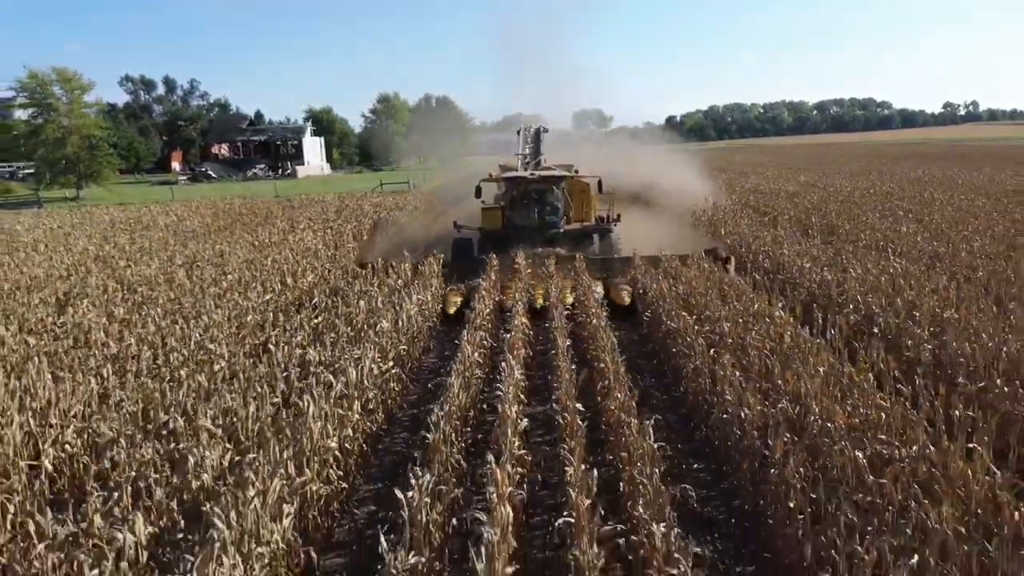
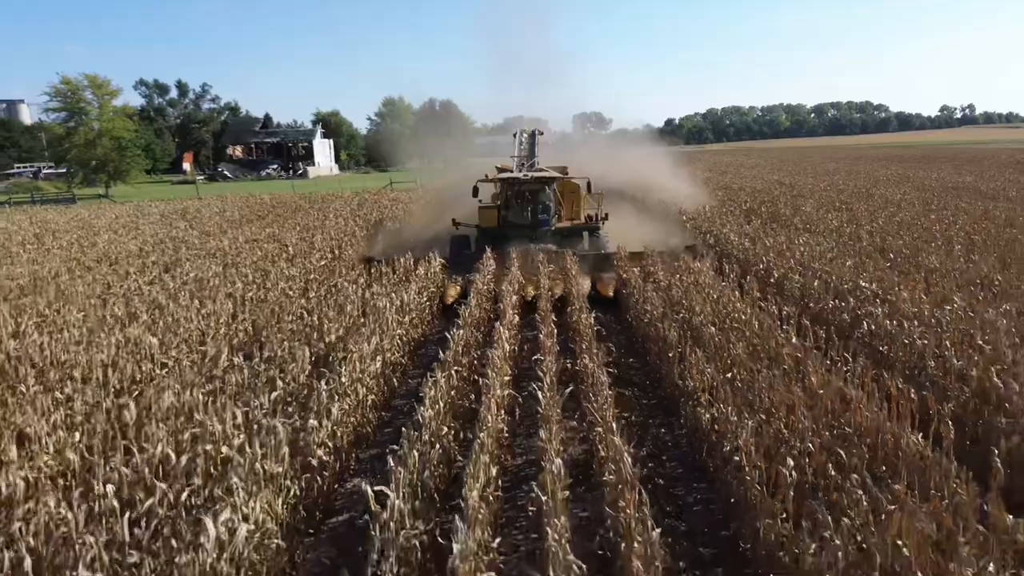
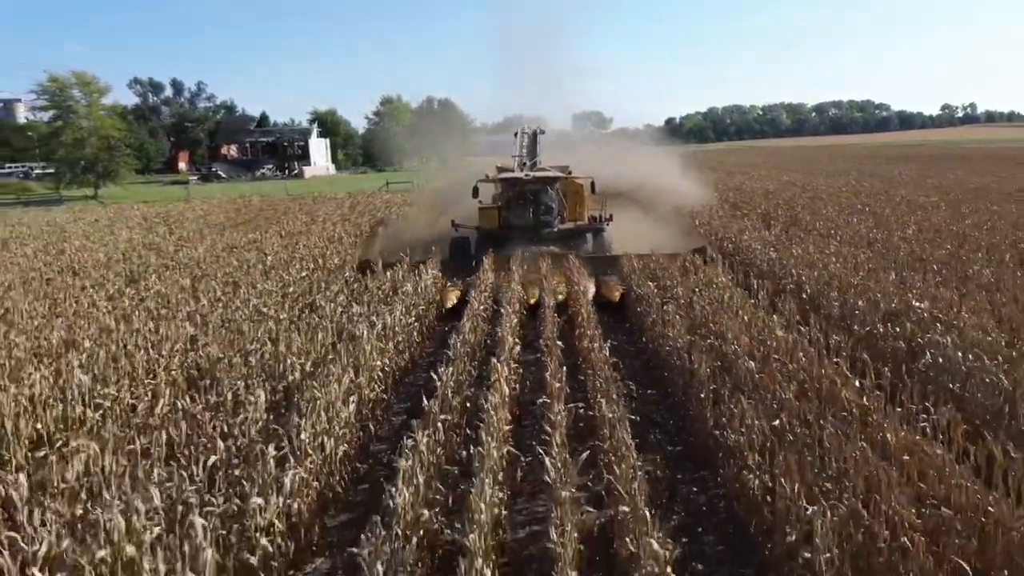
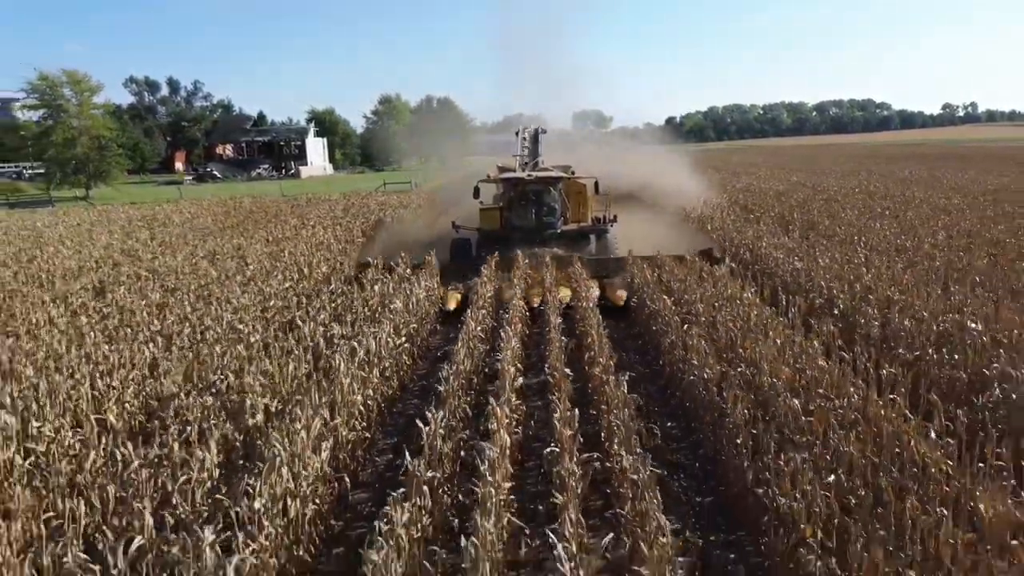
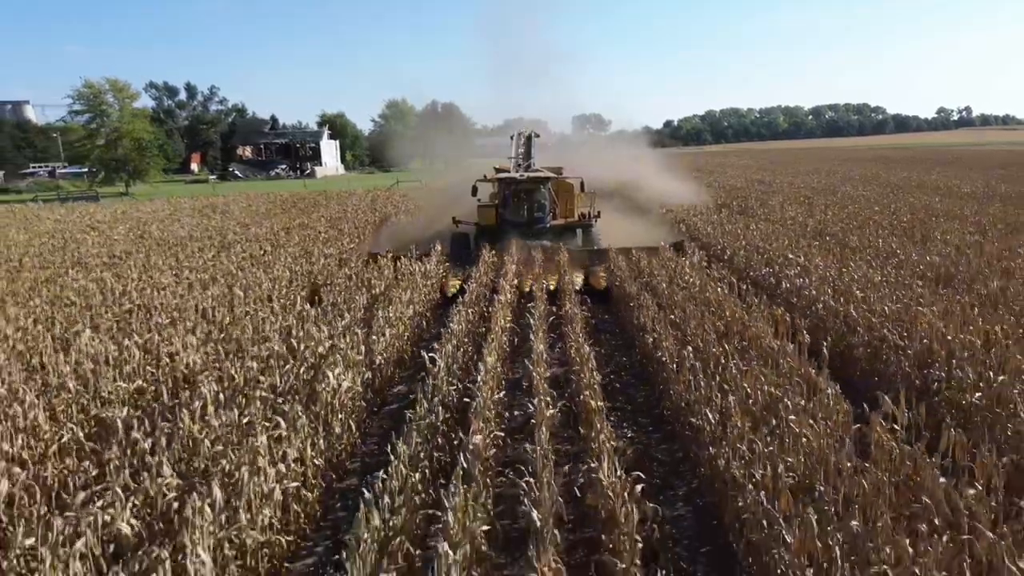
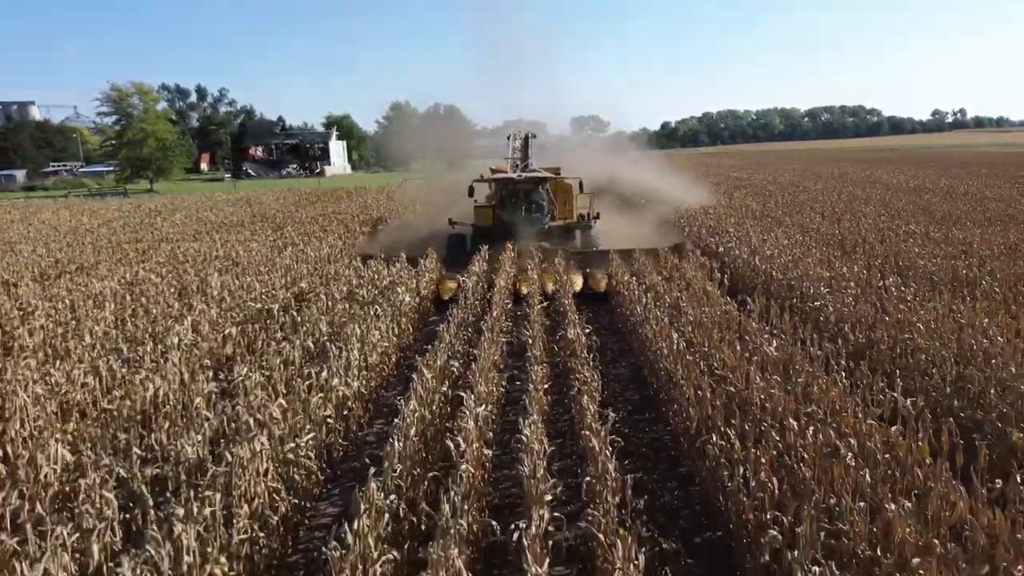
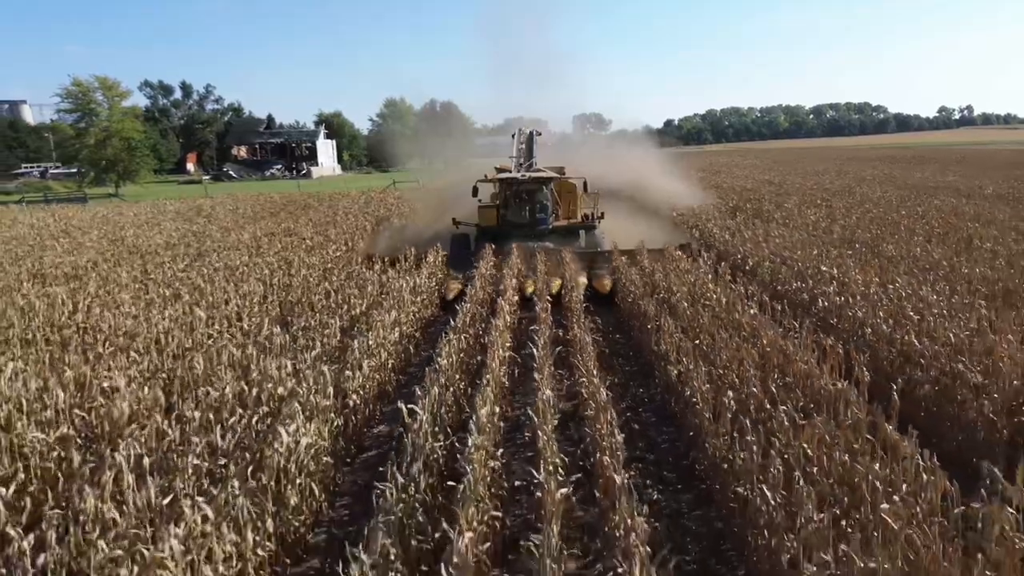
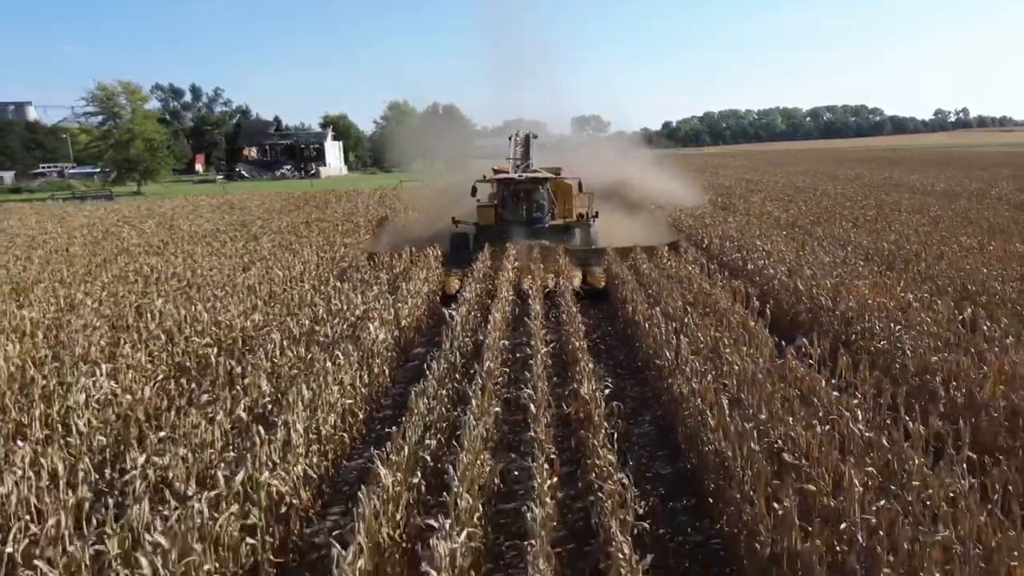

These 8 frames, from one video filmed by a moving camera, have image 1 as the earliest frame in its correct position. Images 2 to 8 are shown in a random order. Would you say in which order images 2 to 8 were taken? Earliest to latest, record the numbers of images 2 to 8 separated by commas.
4, 3, 2, 7, 5, 8, 6
